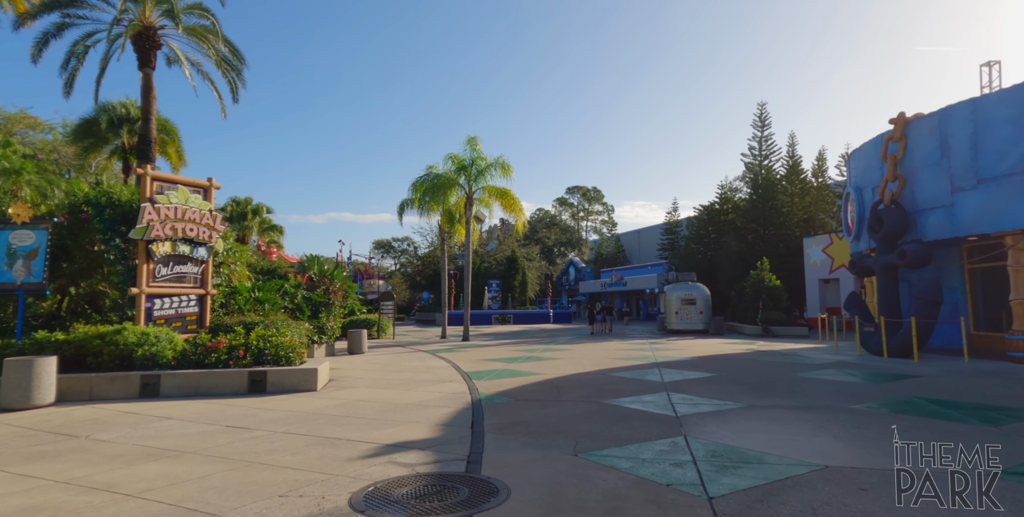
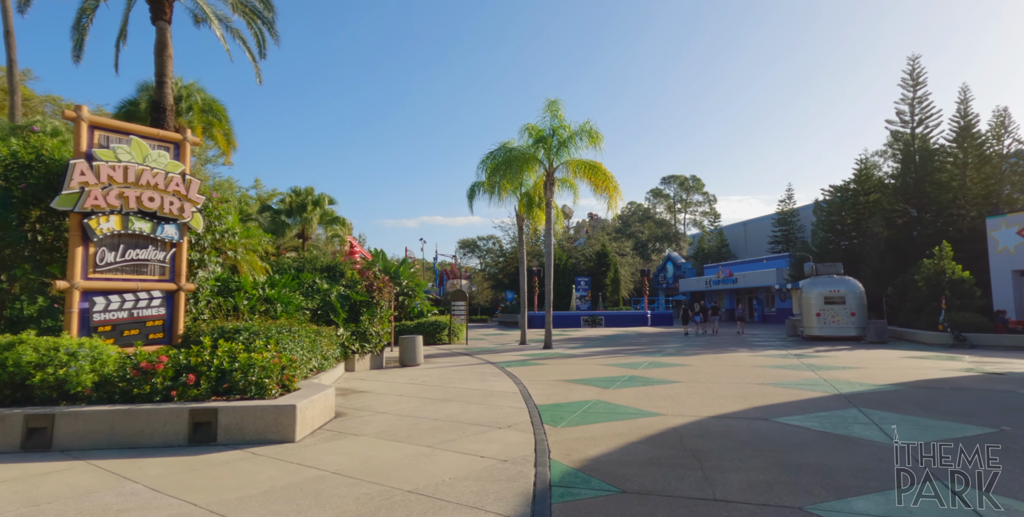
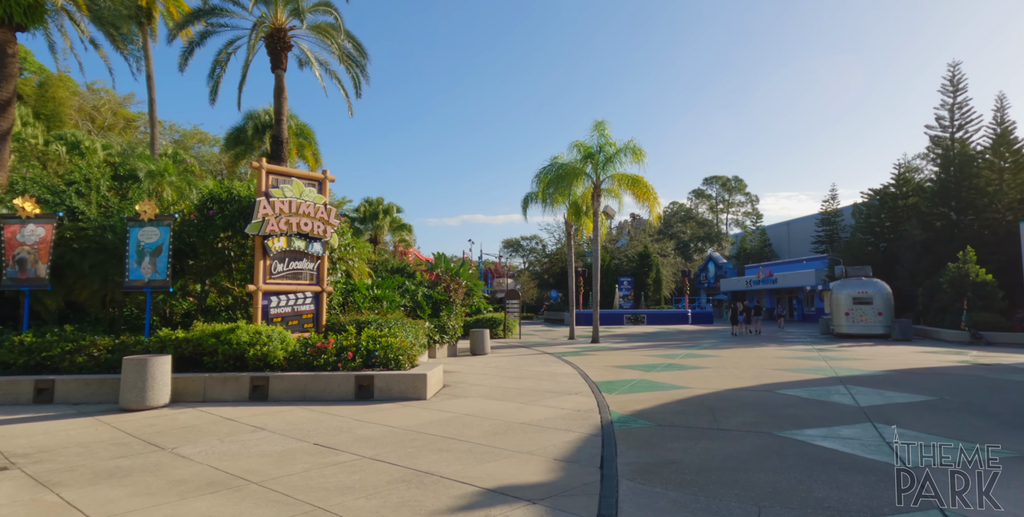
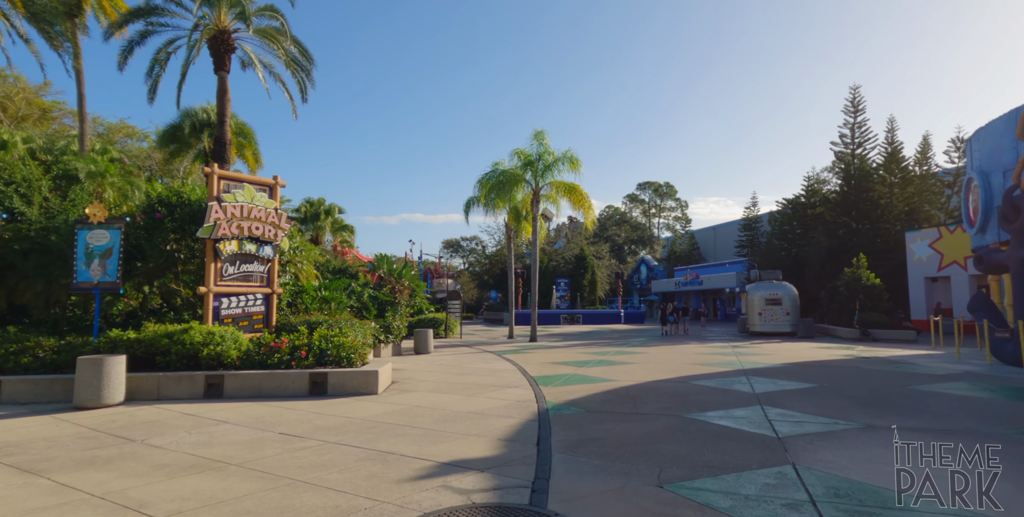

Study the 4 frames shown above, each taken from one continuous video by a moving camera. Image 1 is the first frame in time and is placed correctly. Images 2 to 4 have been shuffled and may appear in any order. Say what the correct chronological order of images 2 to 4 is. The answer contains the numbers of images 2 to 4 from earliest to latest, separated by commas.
4, 3, 2
